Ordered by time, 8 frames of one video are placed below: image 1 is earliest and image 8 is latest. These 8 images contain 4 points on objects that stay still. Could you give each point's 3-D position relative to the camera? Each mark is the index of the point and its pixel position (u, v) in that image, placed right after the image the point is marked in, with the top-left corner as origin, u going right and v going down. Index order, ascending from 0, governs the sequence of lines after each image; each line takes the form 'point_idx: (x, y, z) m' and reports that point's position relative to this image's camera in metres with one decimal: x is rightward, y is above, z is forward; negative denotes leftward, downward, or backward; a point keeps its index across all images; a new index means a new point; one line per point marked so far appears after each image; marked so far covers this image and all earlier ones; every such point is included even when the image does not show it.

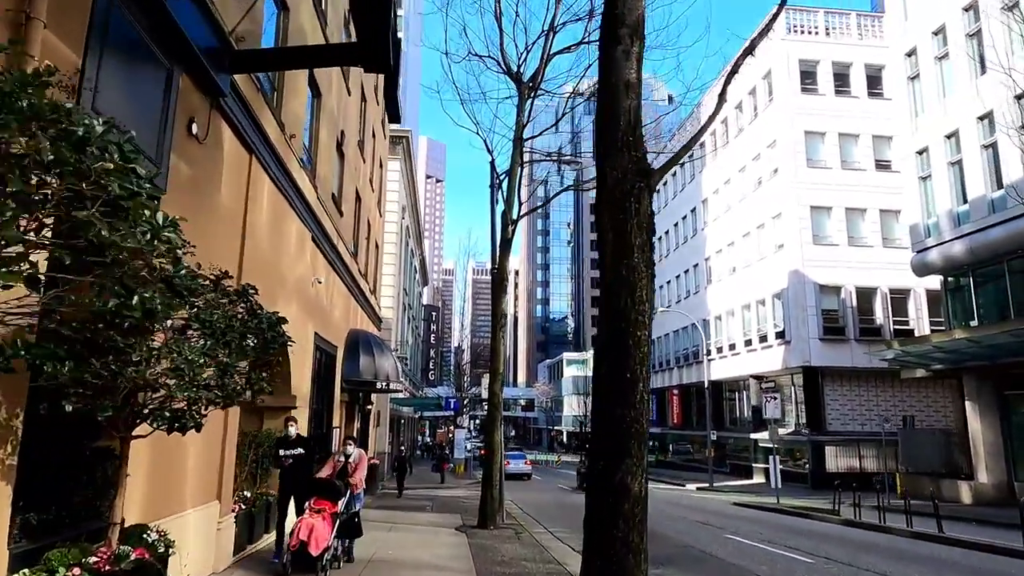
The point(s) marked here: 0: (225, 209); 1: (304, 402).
0: (-3.5, +1.0, +8.2) m
1: (-4.1, -2.2, +13.0) m
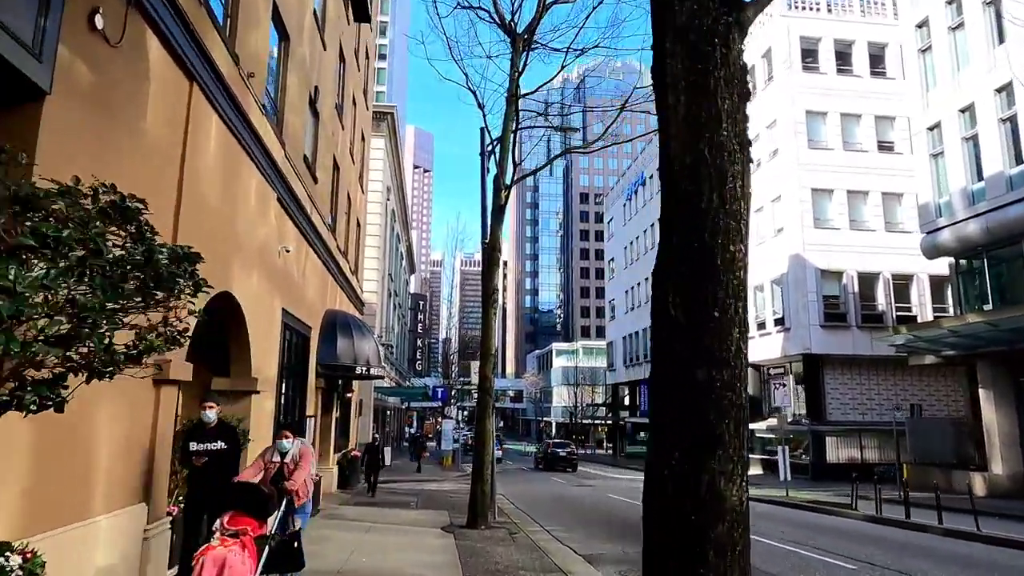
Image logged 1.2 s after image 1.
0: (-3.5, +1.4, +6.6) m
1: (-4.2, -1.7, +11.4) m
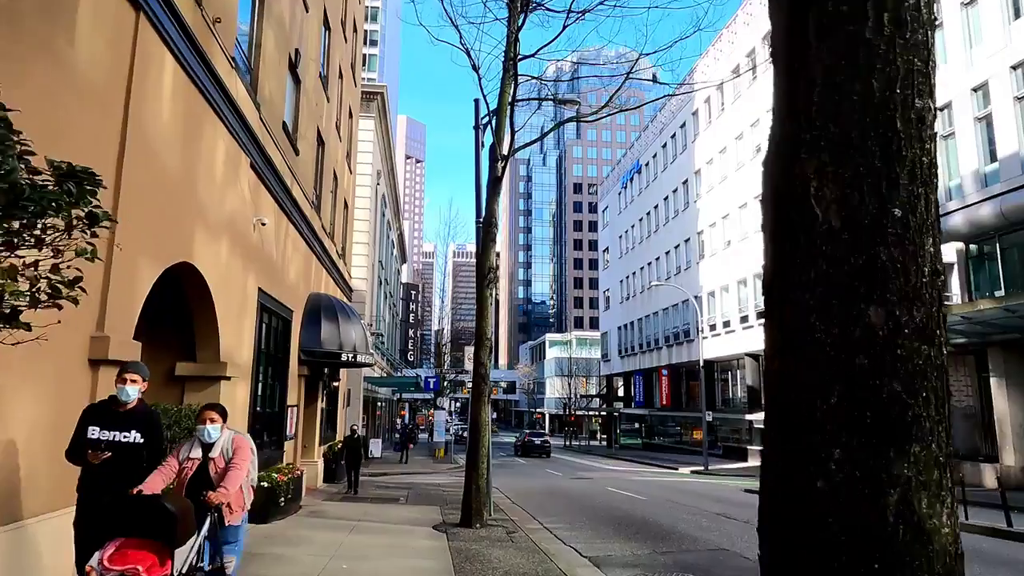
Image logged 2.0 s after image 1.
0: (-3.5, +1.8, +5.5) m
1: (-4.2, -1.3, +10.4) m
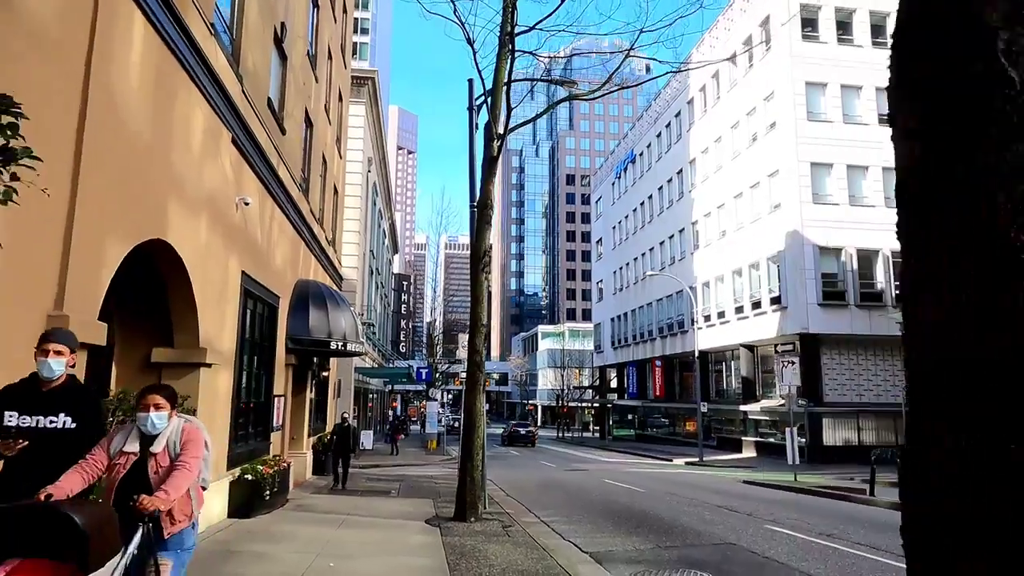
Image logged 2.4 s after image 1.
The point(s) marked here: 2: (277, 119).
0: (-3.5, +2.0, +5.0) m
1: (-4.2, -1.1, +9.8) m
2: (-4.6, +3.3, +13.0) m
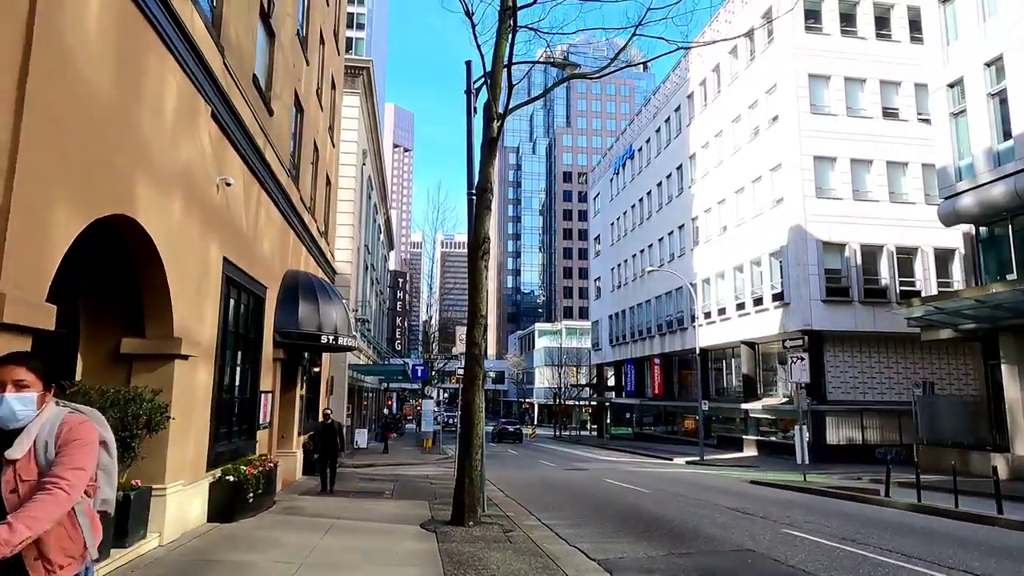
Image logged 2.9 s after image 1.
0: (-3.4, +2.1, +4.2) m
1: (-4.2, -0.9, +9.1) m
2: (-4.6, +3.5, +12.3) m
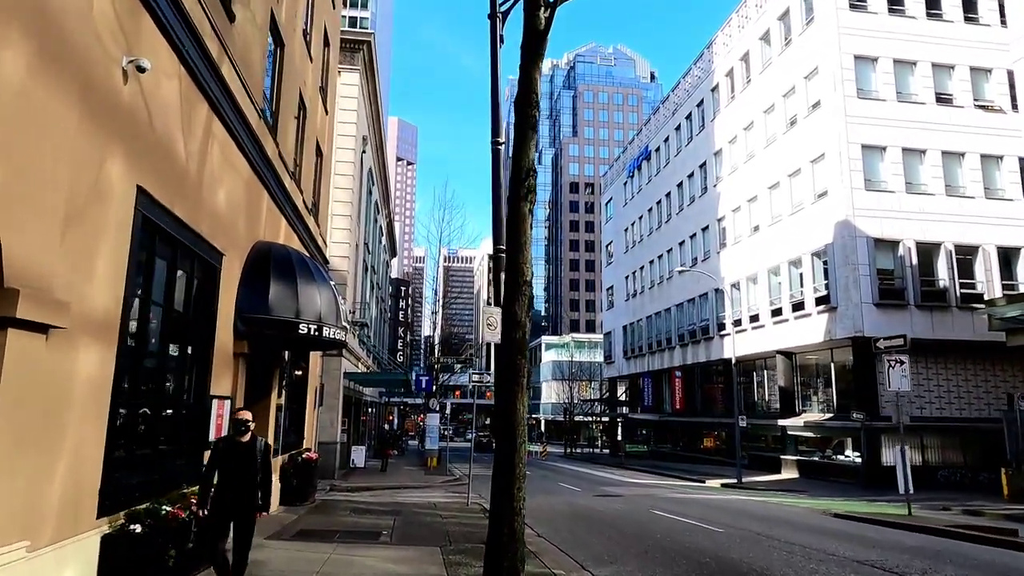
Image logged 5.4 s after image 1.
0: (-2.8, +2.8, +0.9) m
1: (-3.6, -0.3, +5.7) m
2: (-3.9, +4.0, +9.0) m
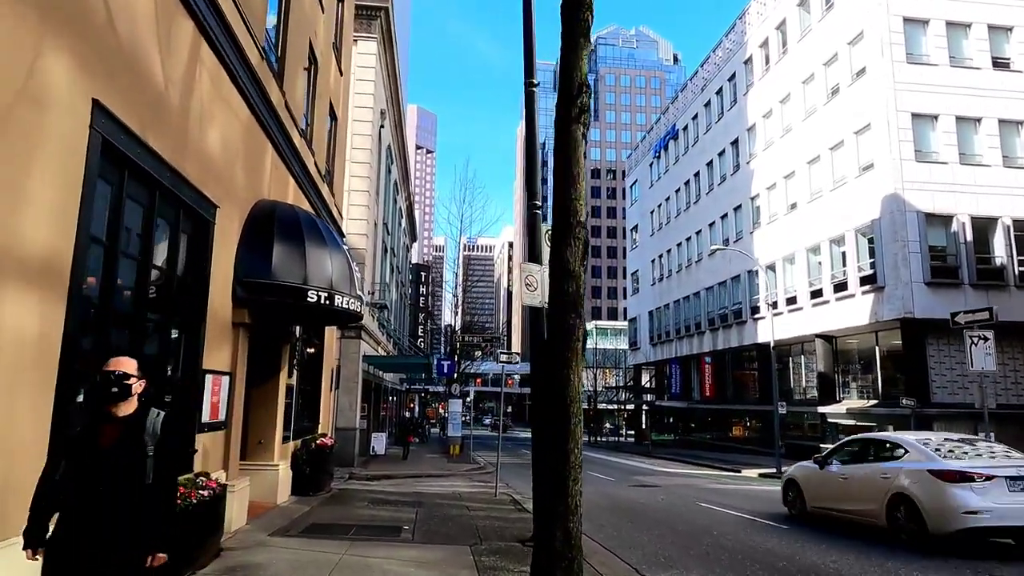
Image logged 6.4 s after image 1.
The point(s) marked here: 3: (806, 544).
0: (-2.6, +3.2, -0.5) m
1: (-3.2, +0.1, +4.4) m
2: (-3.5, +4.5, +7.6) m
3: (+4.2, -3.7, +9.6) m
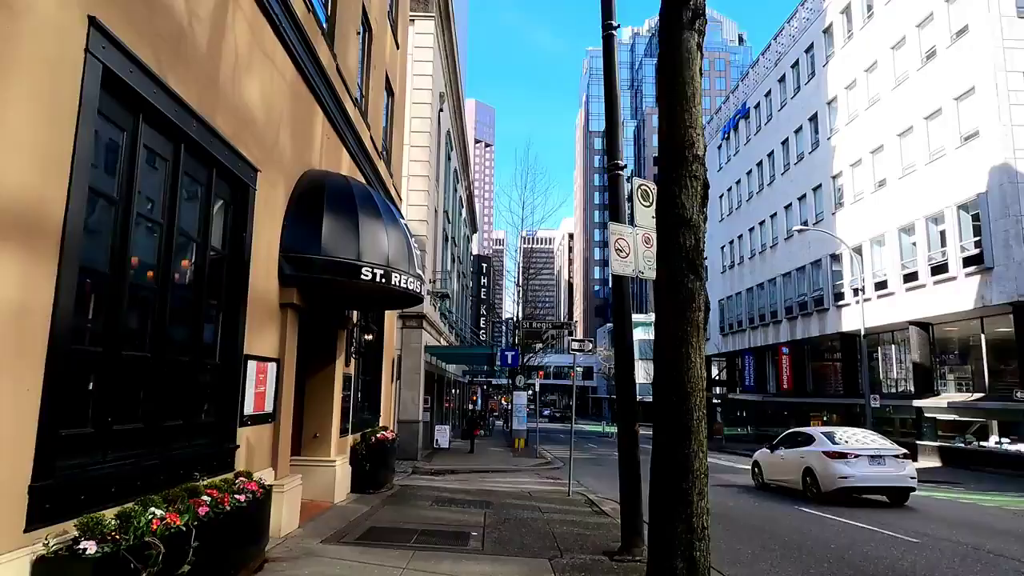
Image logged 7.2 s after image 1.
0: (-2.5, +3.4, -1.5) m
1: (-2.7, +0.4, +3.4) m
2: (-2.7, +4.7, +6.6) m
3: (+5.2, -3.3, +8.0) m
